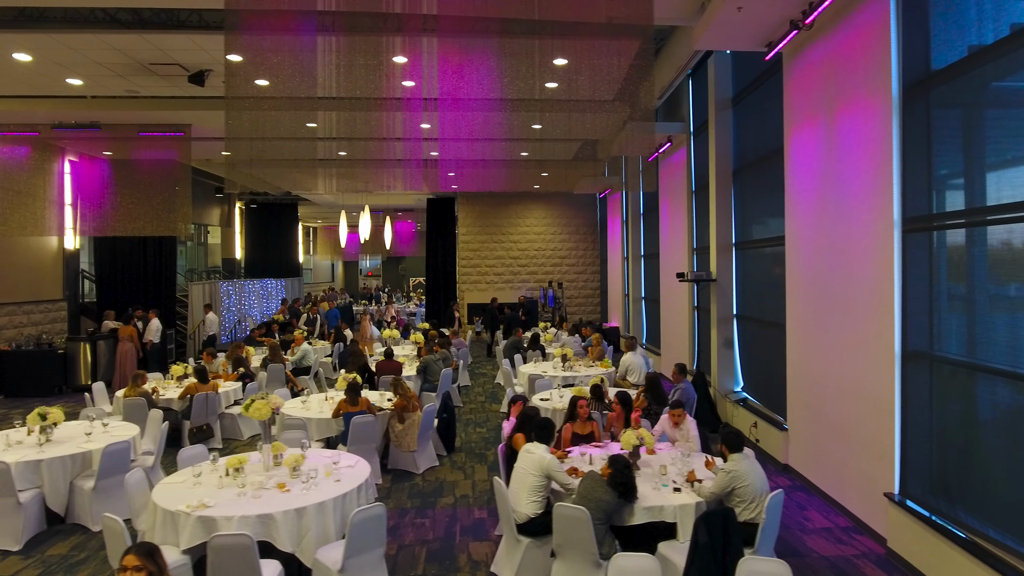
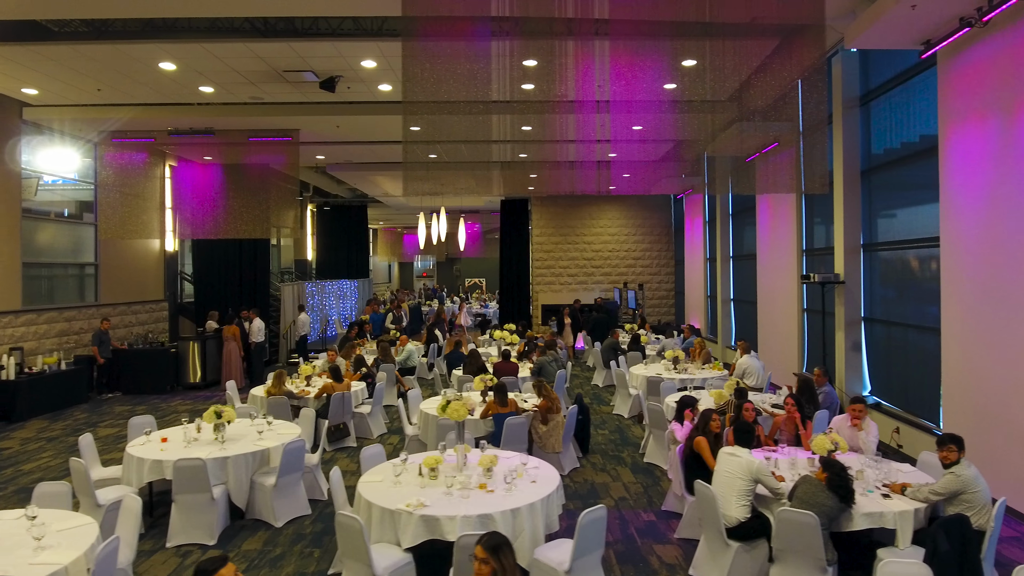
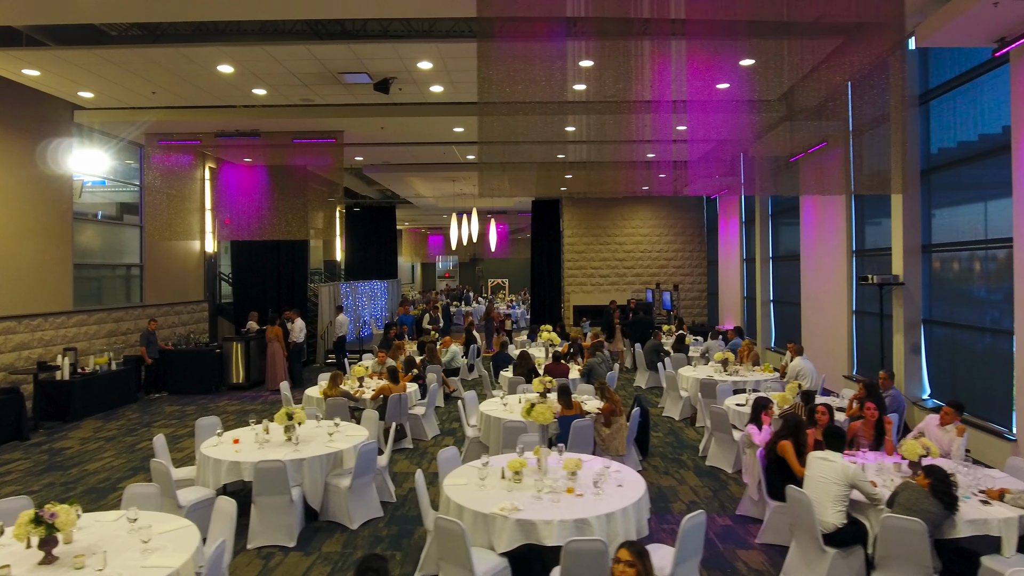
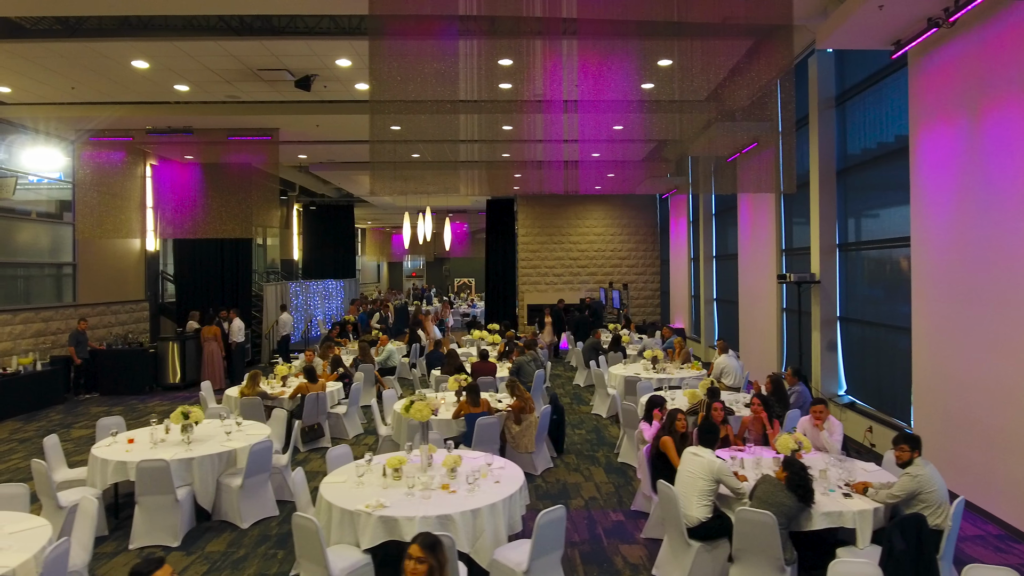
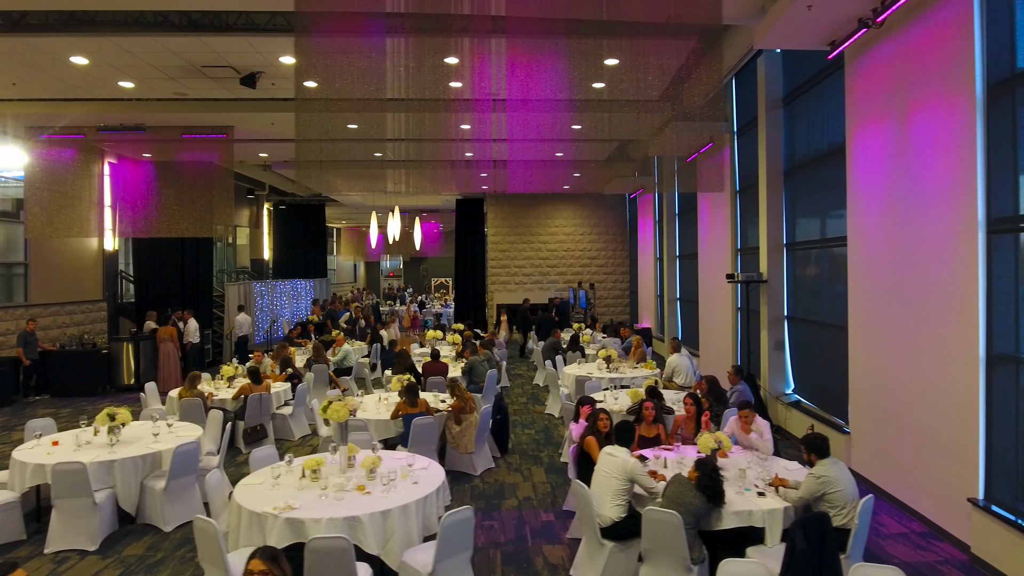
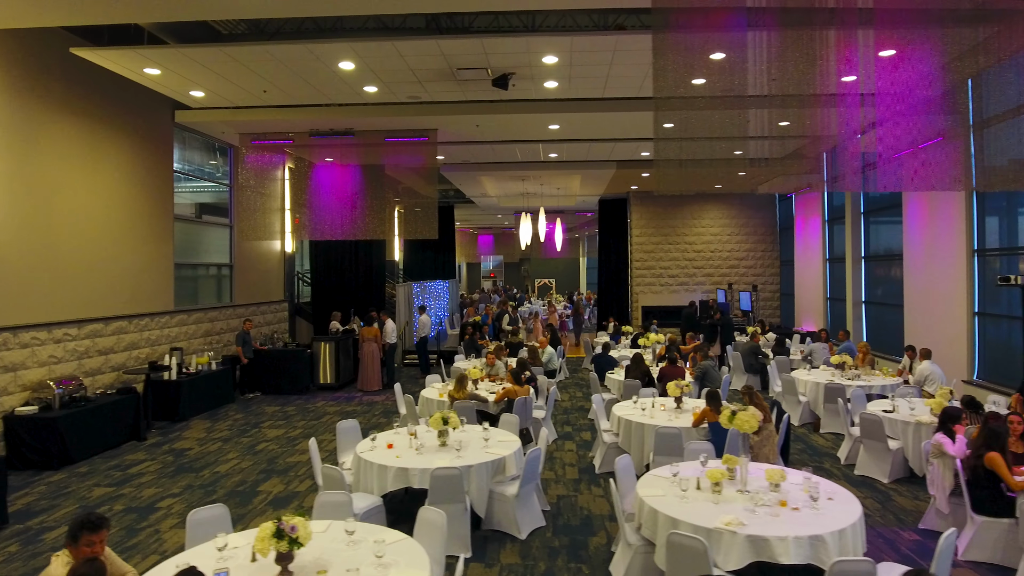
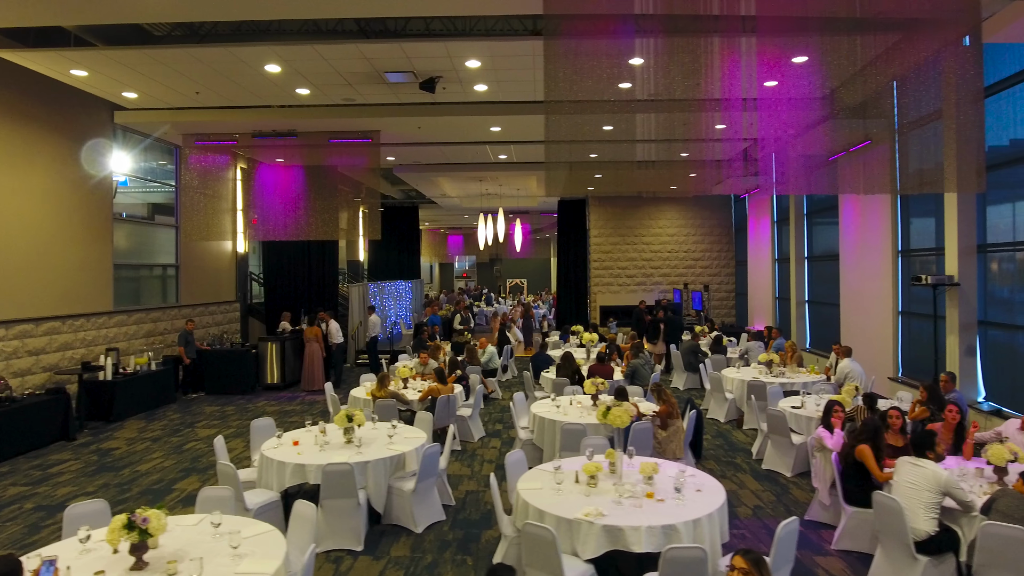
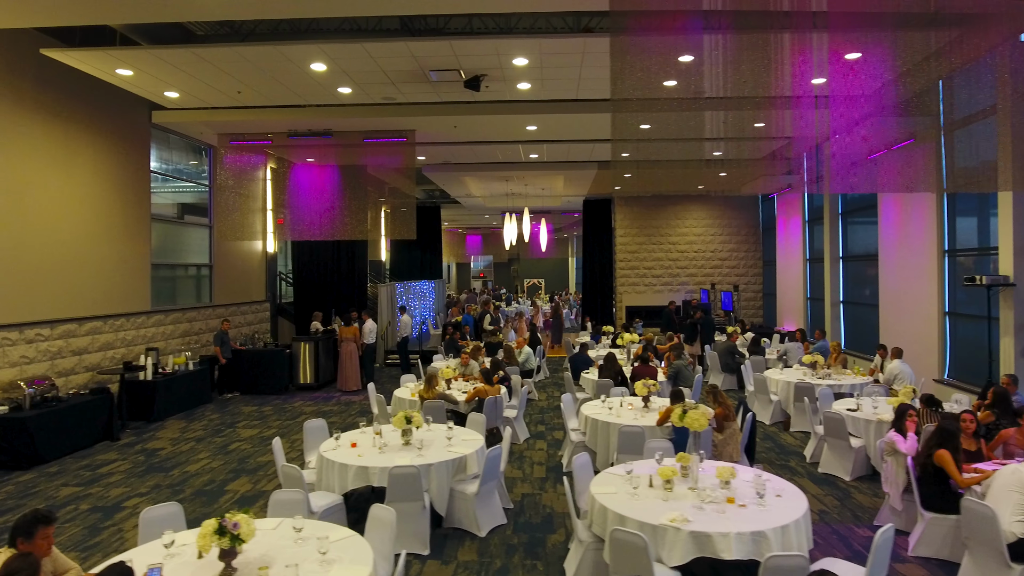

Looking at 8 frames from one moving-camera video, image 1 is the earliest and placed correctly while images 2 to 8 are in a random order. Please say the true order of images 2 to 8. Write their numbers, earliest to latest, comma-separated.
5, 4, 2, 3, 7, 8, 6
